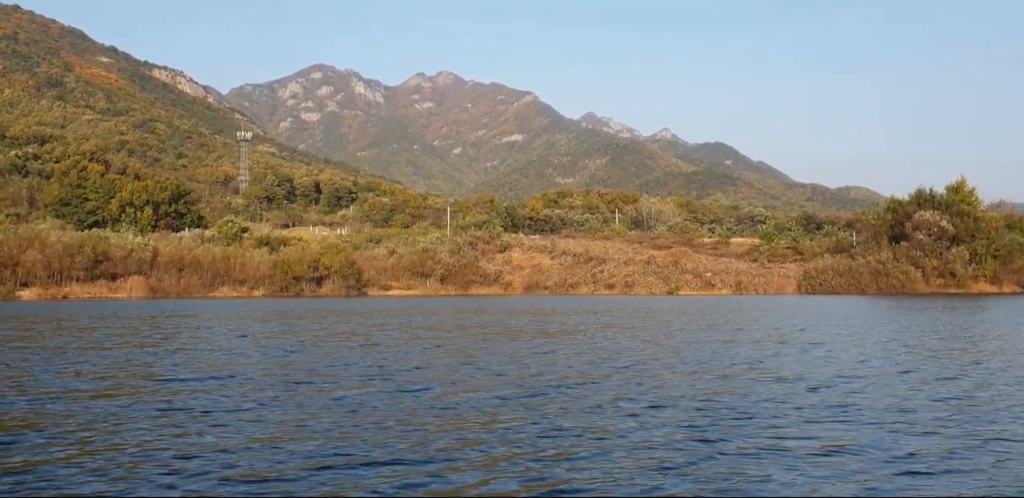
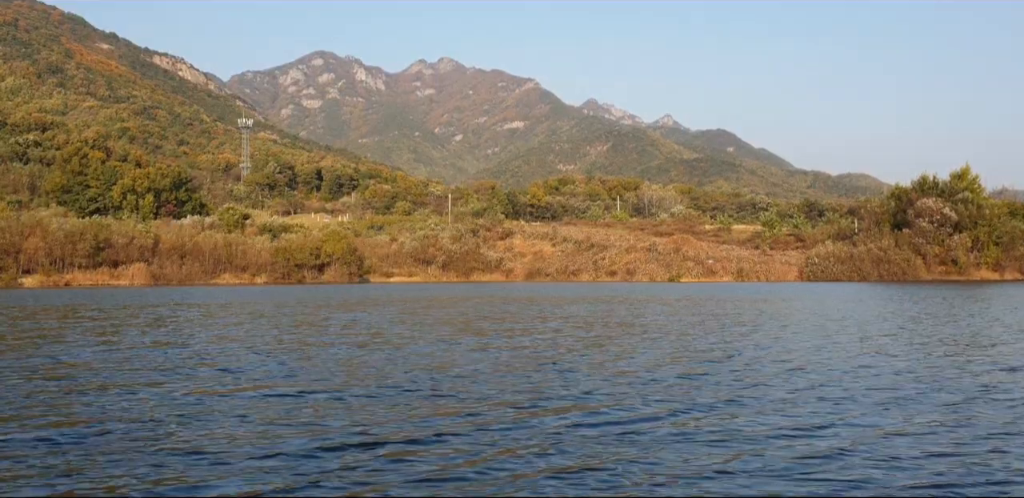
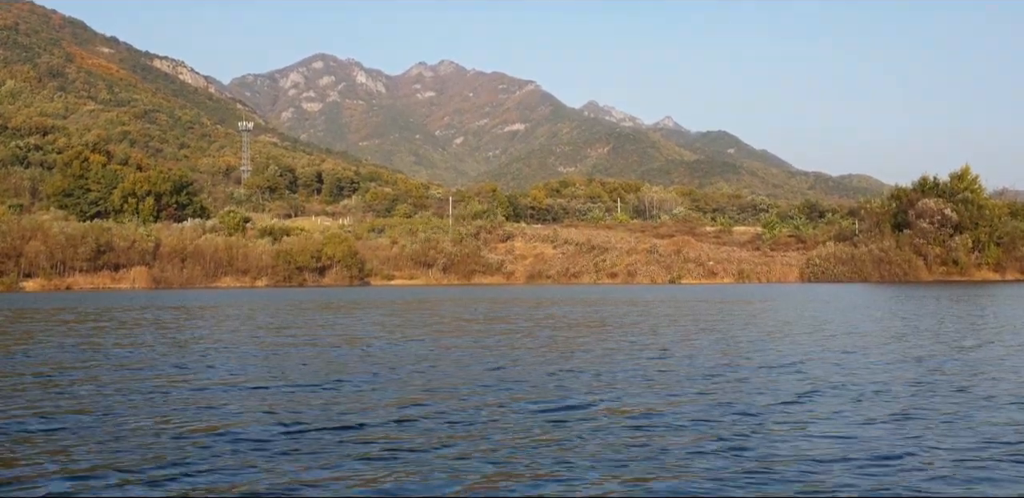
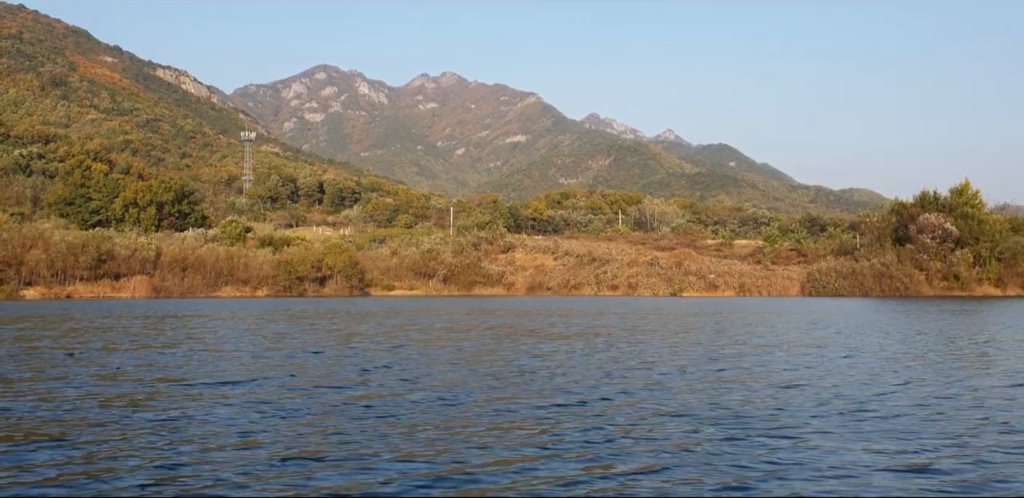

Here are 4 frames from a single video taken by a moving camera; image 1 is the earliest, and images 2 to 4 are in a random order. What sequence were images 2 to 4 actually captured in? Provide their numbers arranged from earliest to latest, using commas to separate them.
4, 3, 2
